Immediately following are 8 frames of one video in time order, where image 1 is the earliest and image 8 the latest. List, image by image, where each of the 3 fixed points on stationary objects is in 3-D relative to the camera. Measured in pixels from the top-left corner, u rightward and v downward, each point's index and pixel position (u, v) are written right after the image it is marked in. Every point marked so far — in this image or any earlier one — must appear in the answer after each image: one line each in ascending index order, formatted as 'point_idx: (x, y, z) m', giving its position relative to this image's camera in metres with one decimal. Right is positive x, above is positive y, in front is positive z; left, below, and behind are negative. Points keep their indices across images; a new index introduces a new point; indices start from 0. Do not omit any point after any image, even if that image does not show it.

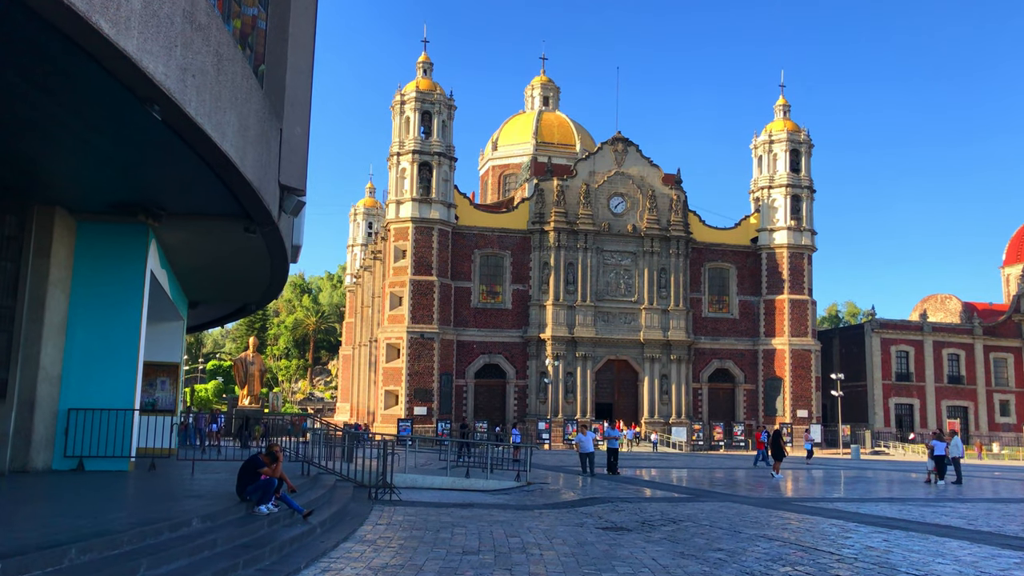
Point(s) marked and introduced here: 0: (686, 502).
0: (+2.9, -3.6, +15.1) m
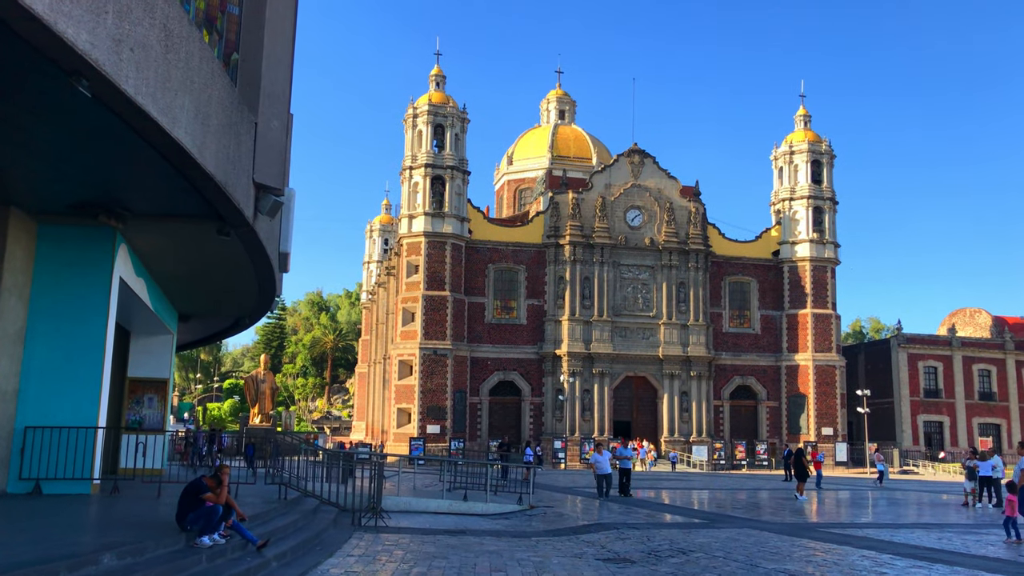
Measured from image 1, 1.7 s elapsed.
0: (+2.9, -3.7, +13.9) m
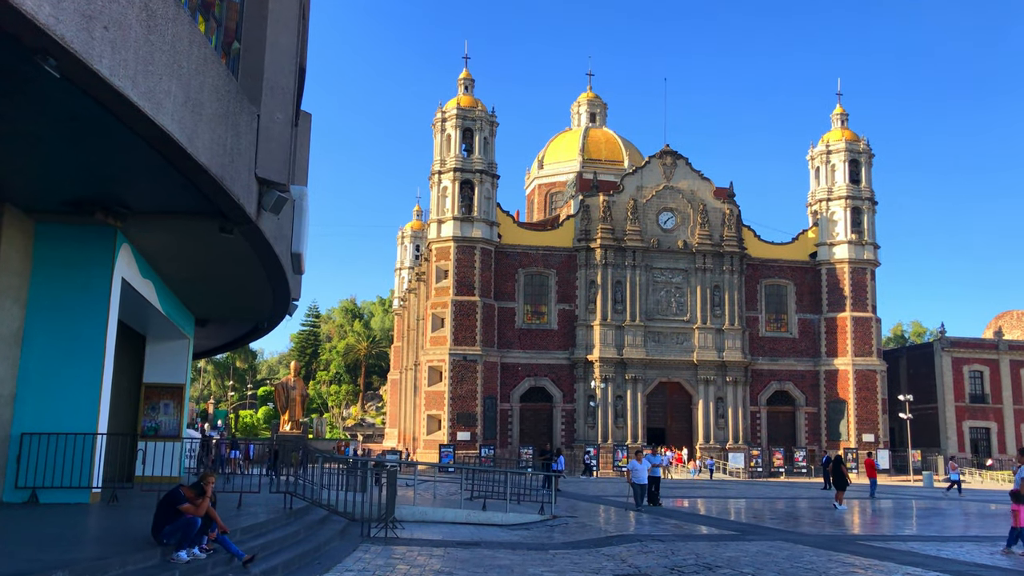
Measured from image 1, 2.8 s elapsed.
0: (+3.2, -3.7, +13.1) m
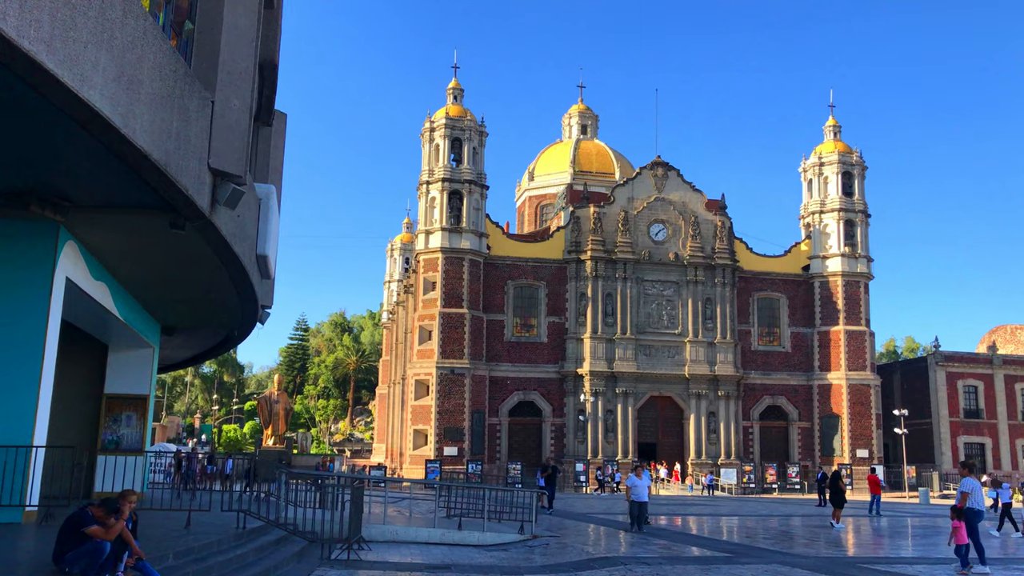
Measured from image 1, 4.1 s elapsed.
0: (+2.8, -3.7, +12.1) m
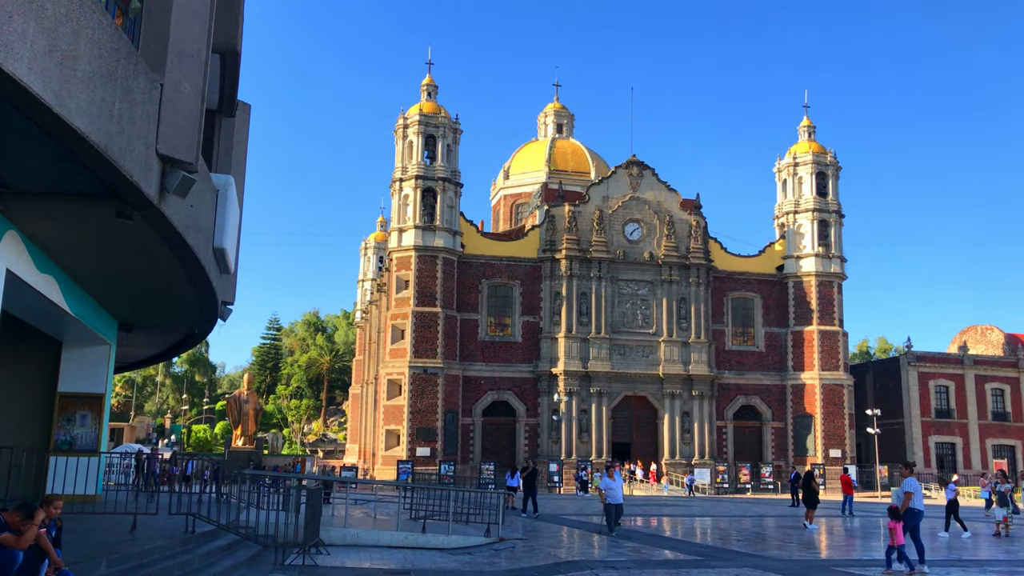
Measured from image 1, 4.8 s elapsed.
0: (+2.4, -3.7, +11.8) m
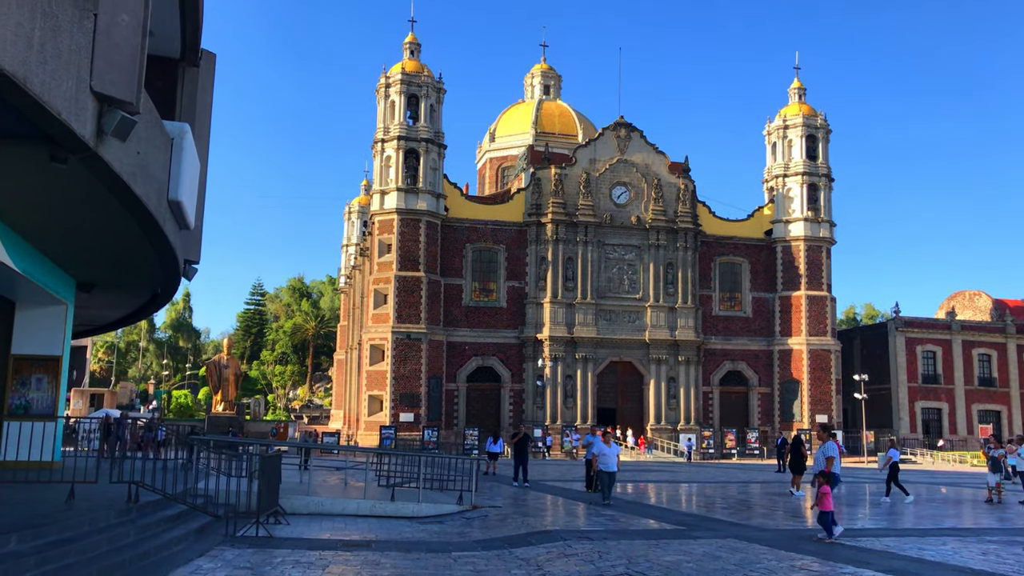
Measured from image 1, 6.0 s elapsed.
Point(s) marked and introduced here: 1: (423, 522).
0: (+2.0, -3.1, +11.2) m
1: (-1.2, -3.2, +12.4) m
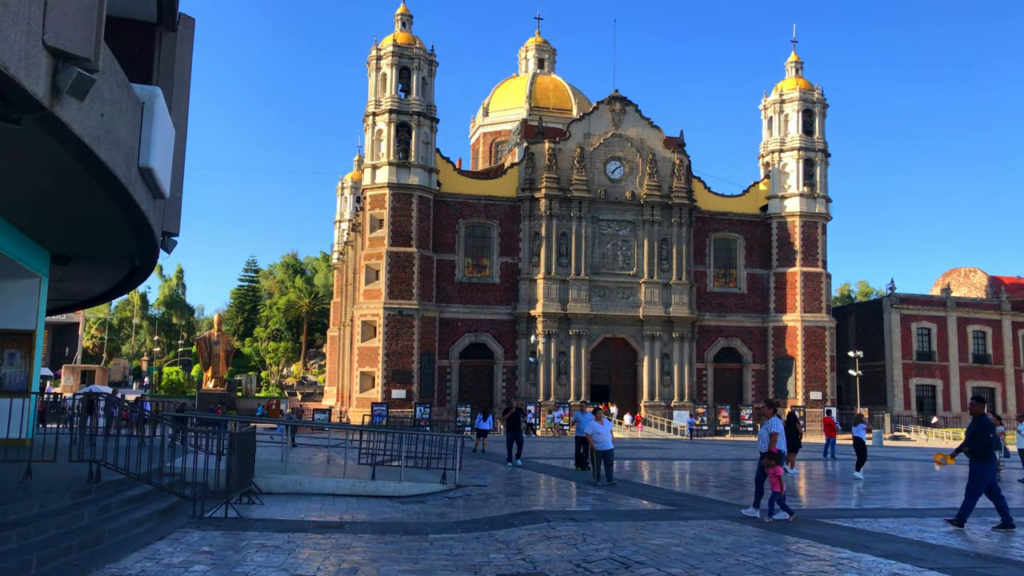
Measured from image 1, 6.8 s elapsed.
0: (+1.8, -2.8, +10.8) m
1: (-1.4, -2.8, +12.0) m
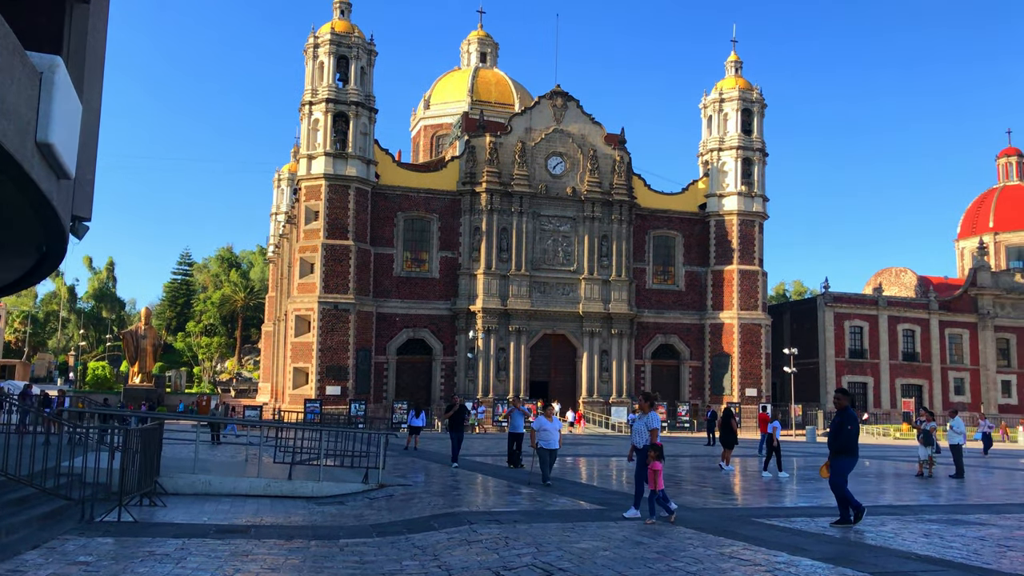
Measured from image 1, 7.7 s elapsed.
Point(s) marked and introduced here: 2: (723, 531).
0: (+1.0, -2.6, +10.3) m
1: (-2.3, -2.7, +11.3) m
2: (+2.5, -2.8, +10.6) m
